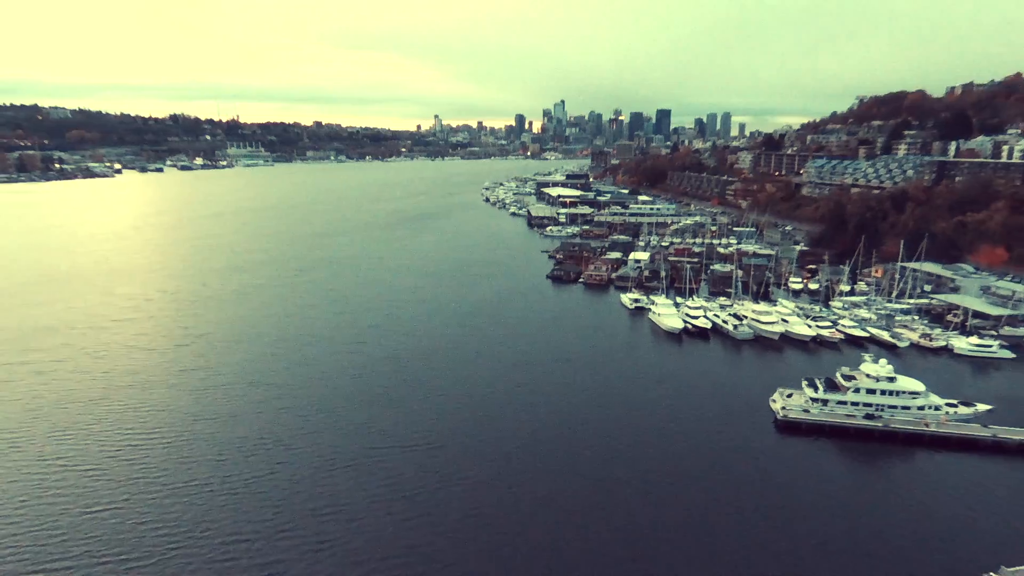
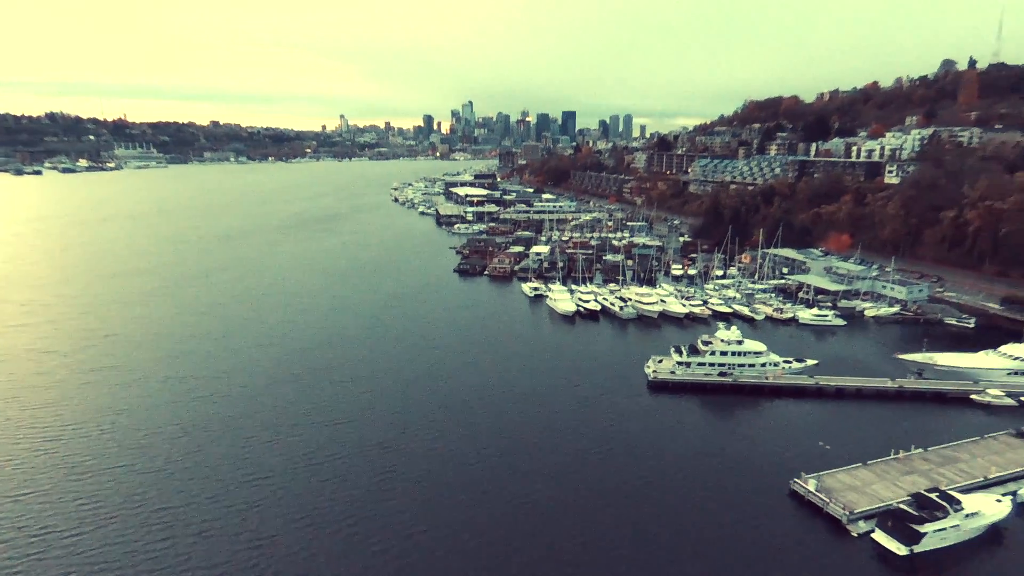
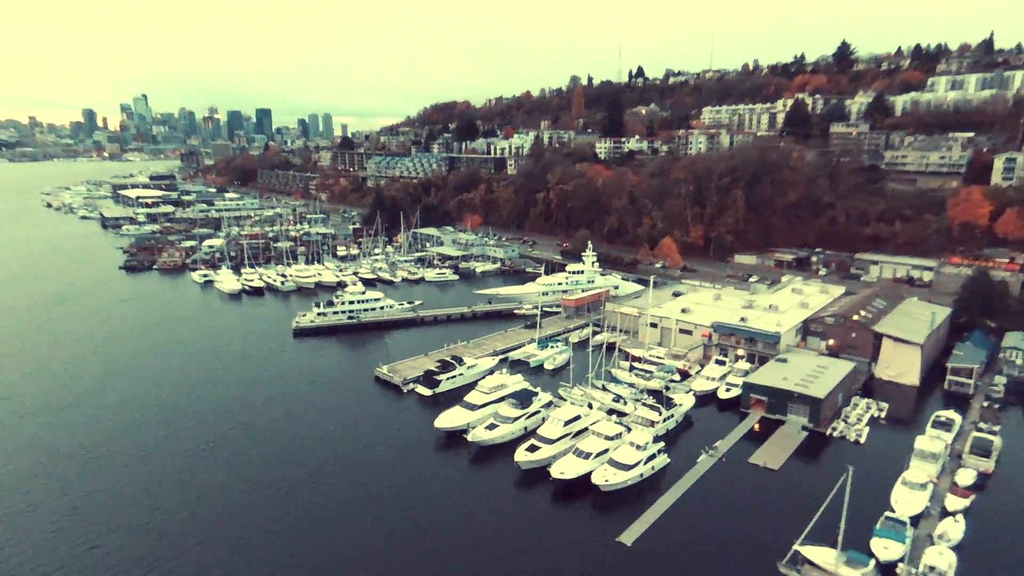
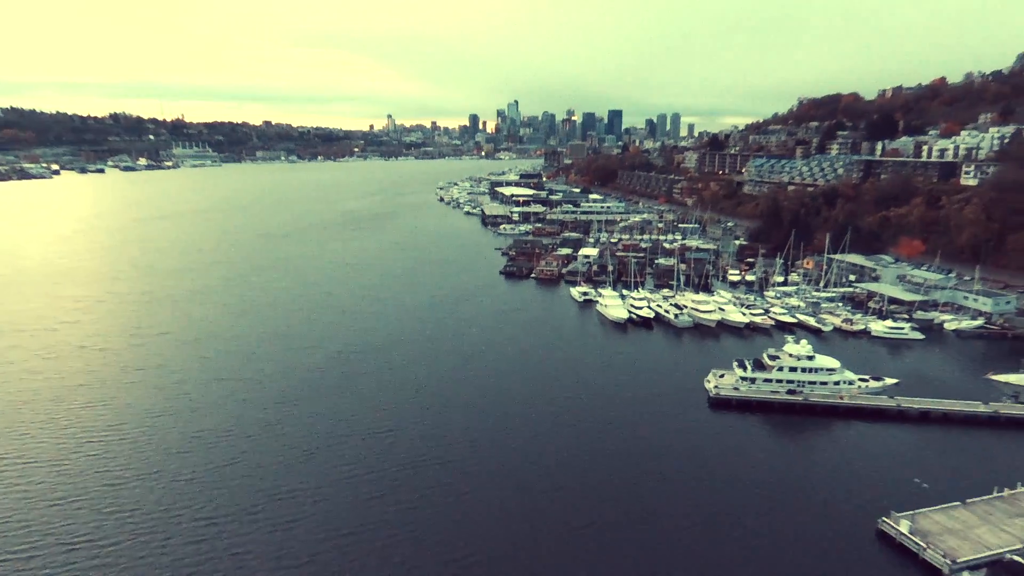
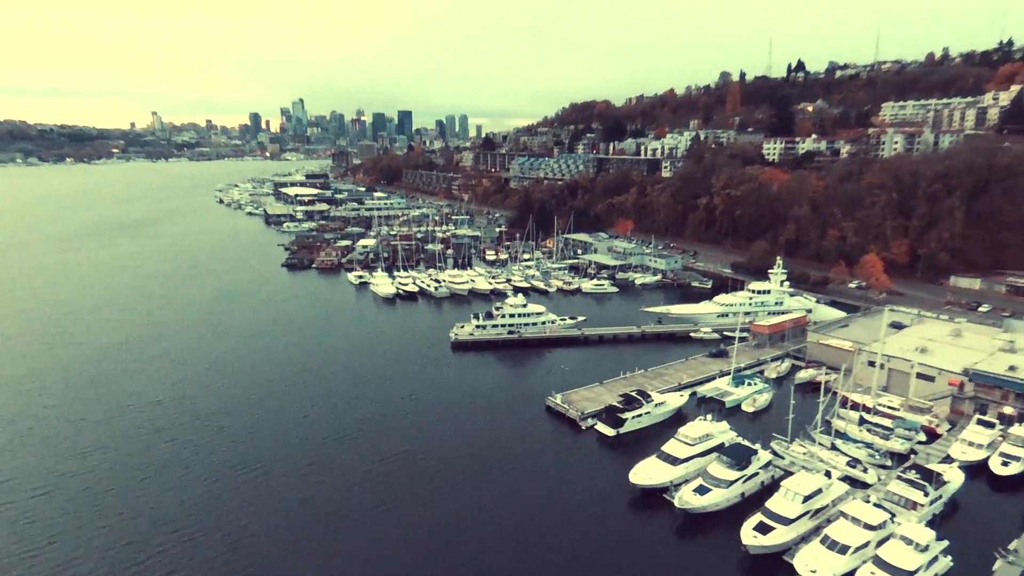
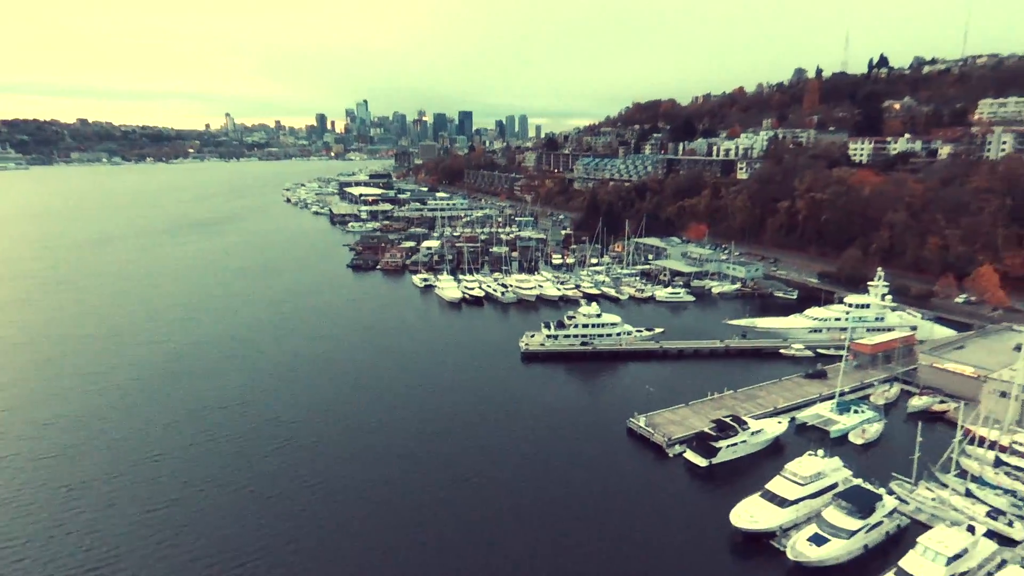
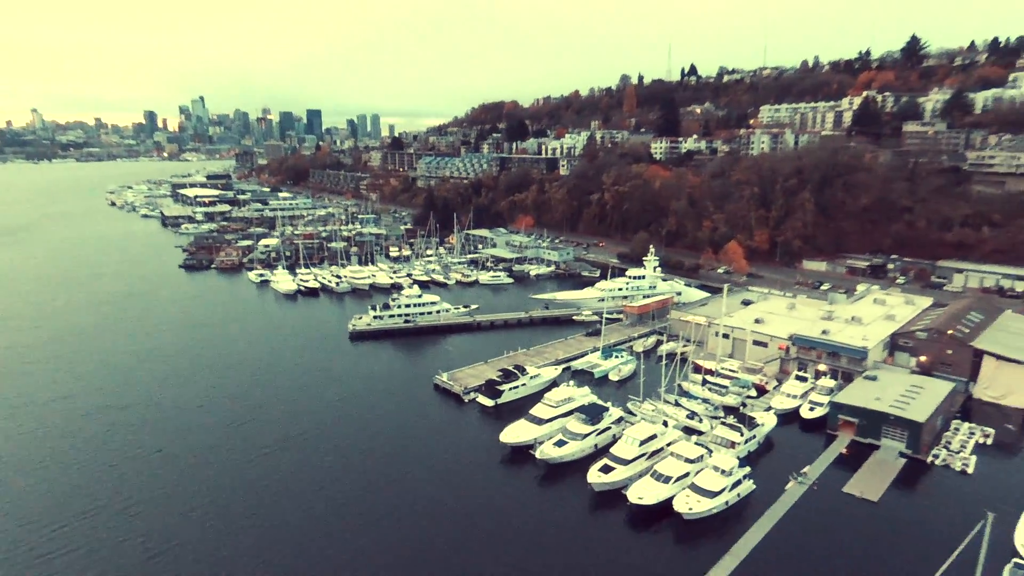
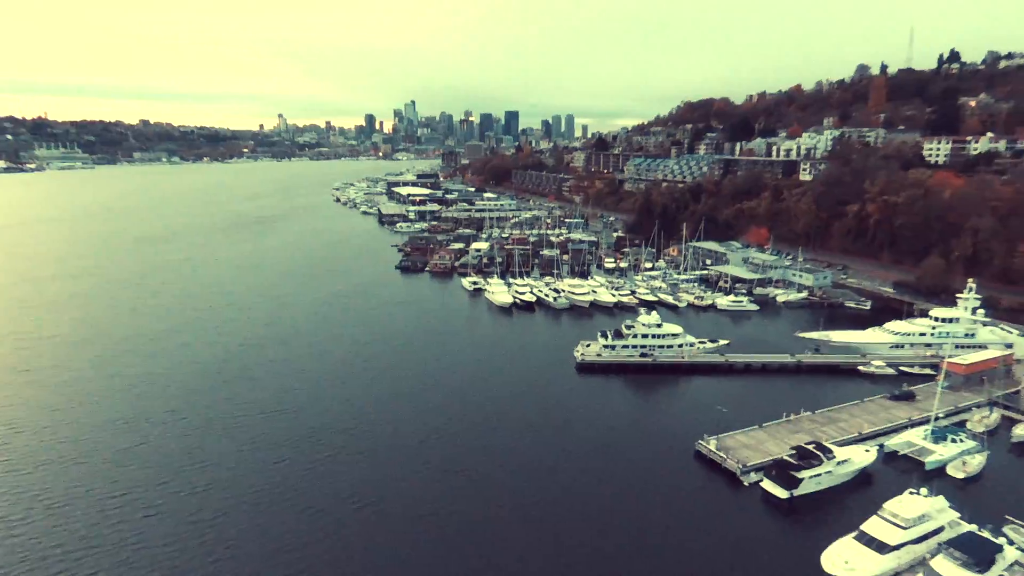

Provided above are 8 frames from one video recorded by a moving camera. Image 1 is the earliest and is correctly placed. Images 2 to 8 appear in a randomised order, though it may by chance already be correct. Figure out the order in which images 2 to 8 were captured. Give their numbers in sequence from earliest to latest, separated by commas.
4, 2, 8, 6, 5, 7, 3
